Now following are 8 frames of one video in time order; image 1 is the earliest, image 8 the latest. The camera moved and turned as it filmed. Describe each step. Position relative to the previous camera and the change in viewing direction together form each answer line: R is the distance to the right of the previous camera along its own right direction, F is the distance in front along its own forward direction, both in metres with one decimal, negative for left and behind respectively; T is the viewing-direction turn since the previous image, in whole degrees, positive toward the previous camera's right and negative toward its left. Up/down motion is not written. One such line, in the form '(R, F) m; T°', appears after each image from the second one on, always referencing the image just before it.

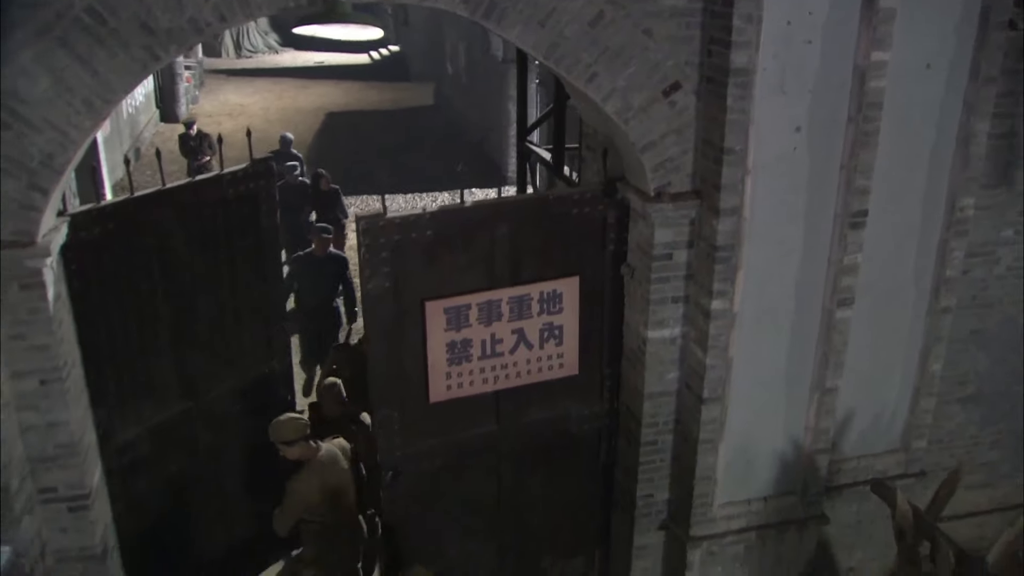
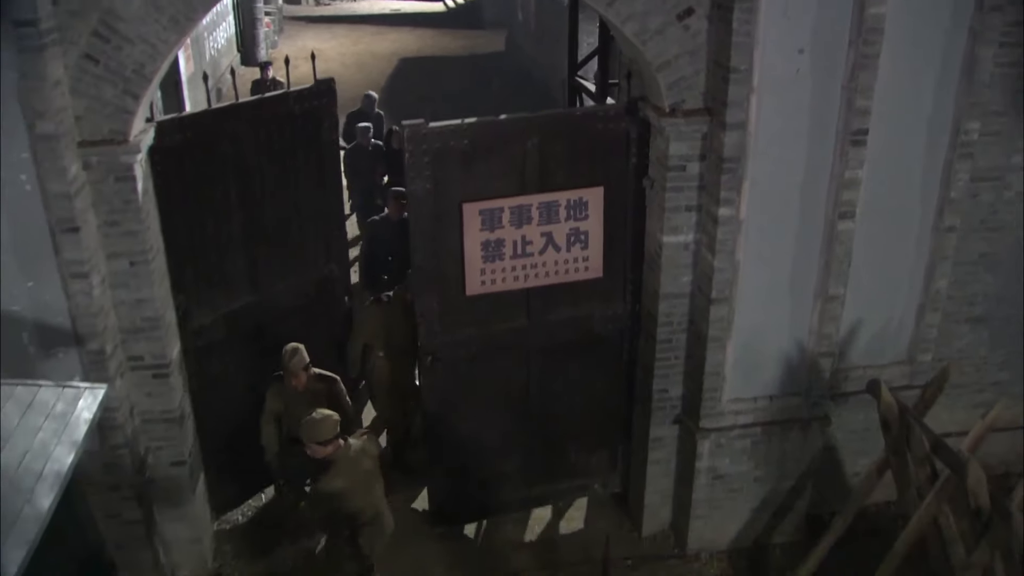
(+0.3, -0.6) m; -4°
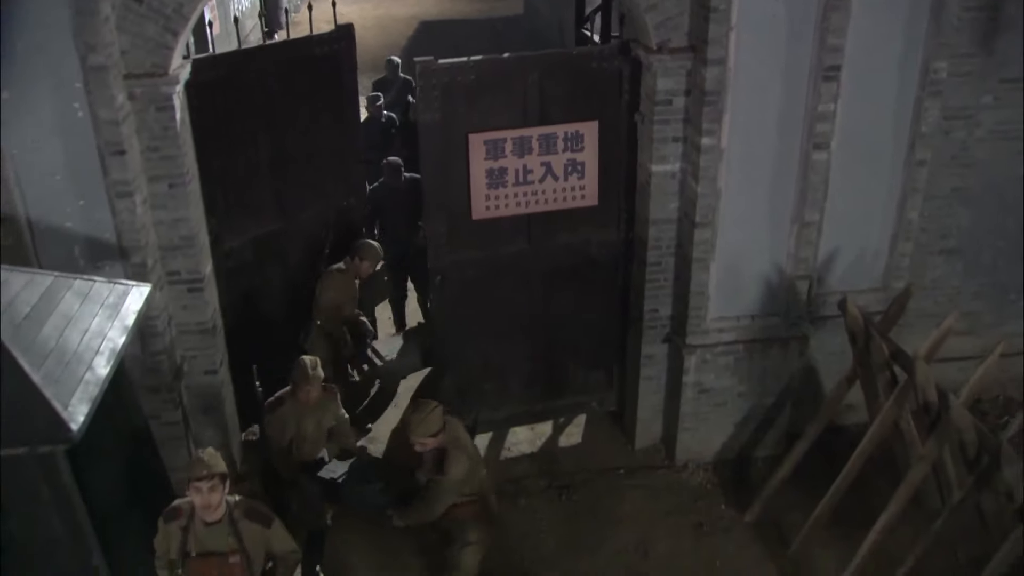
(+0.1, -0.5) m; -1°
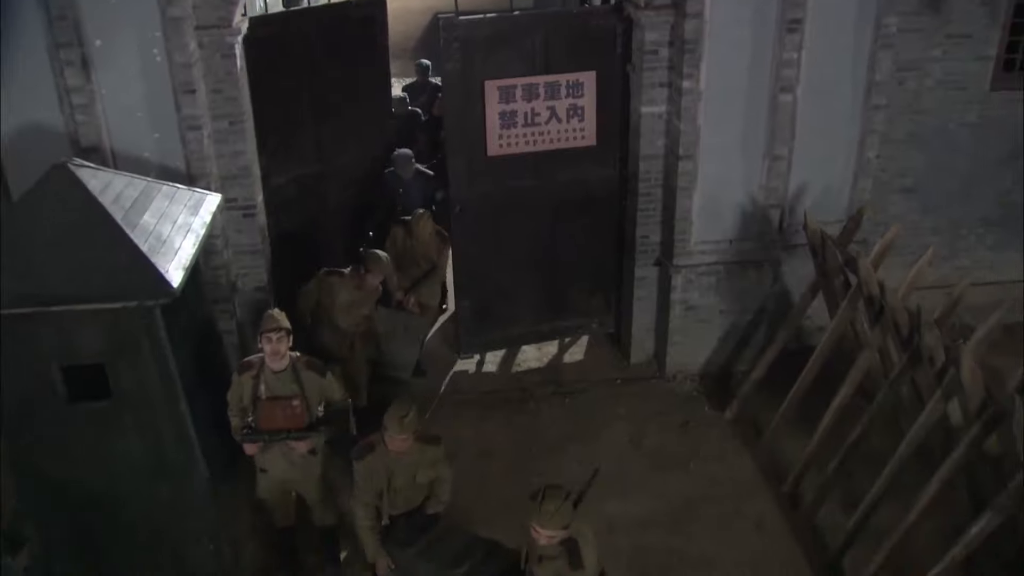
(0.0, -0.9) m; -1°
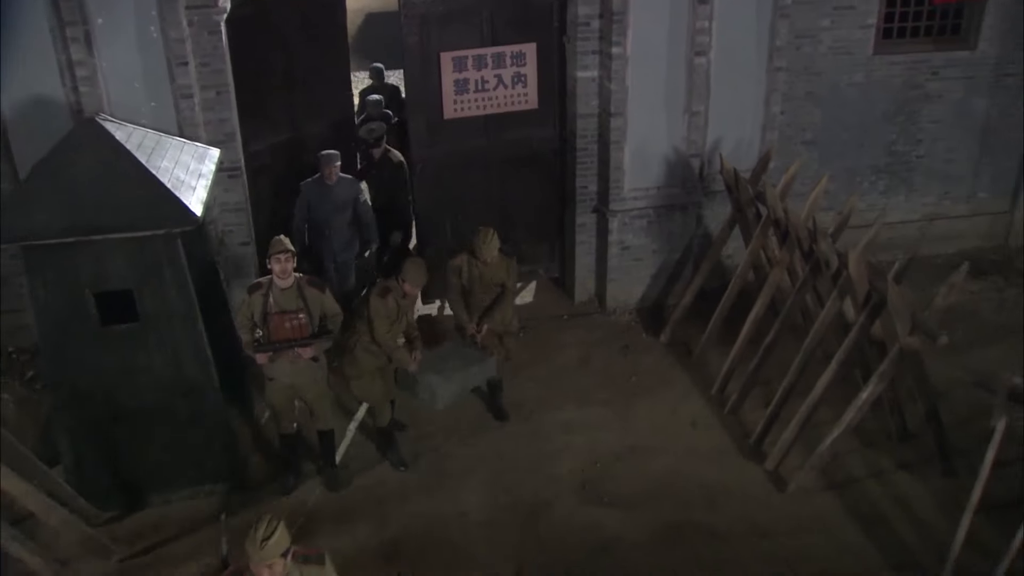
(-0.2, -0.9) m; +4°
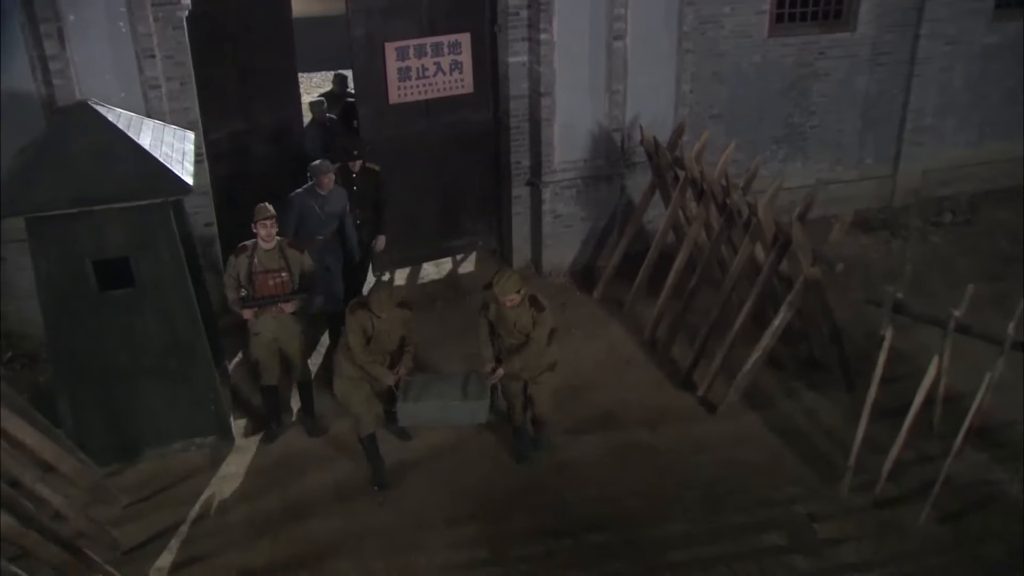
(-0.3, -0.8) m; +5°
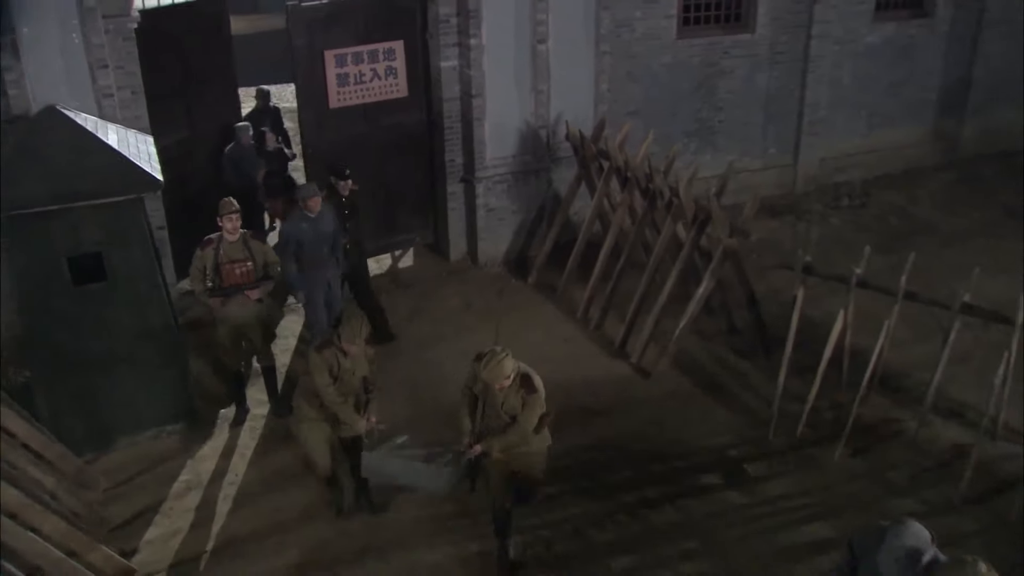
(-0.3, -0.6) m; +5°
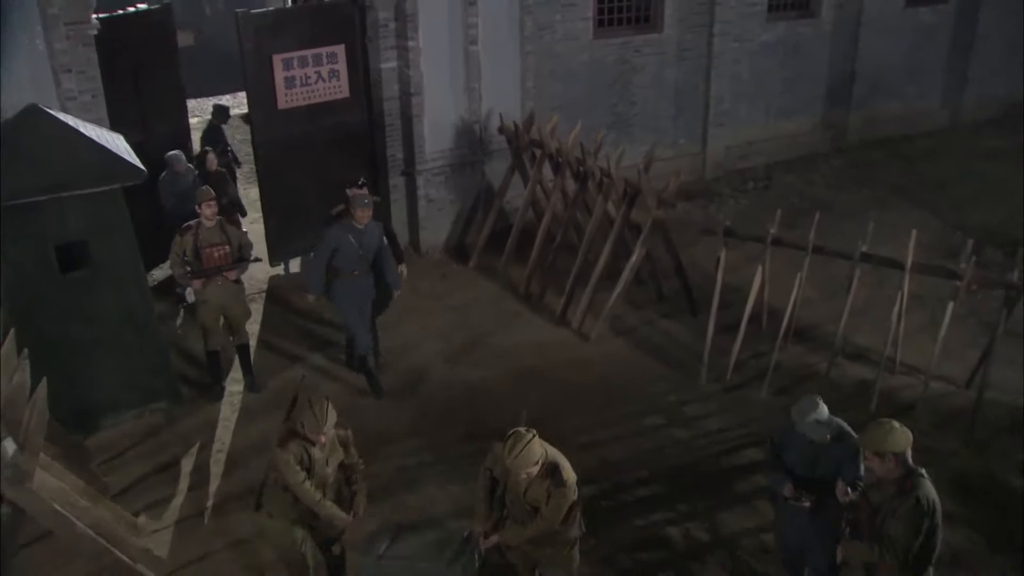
(-0.4, -0.7) m; +6°
